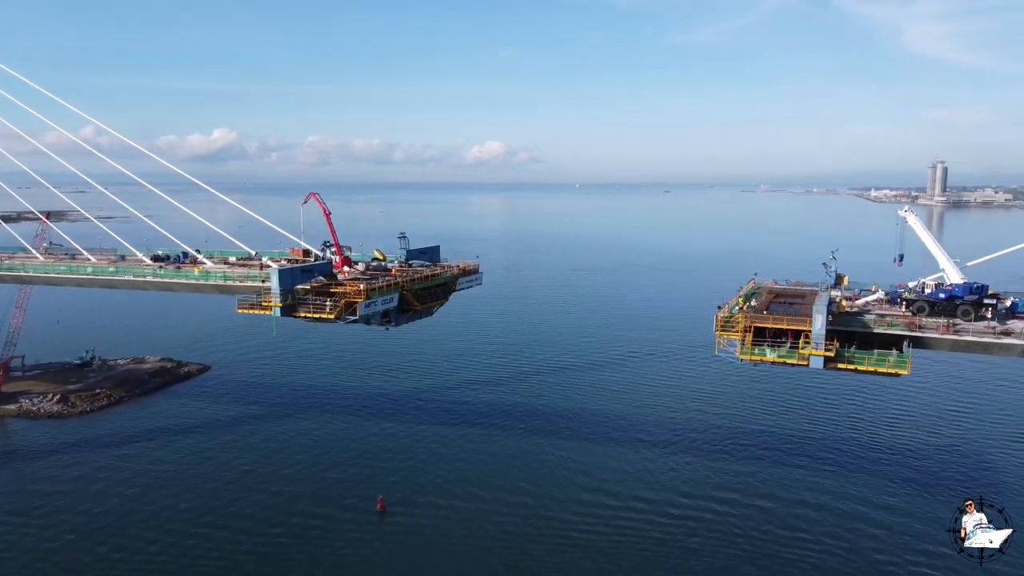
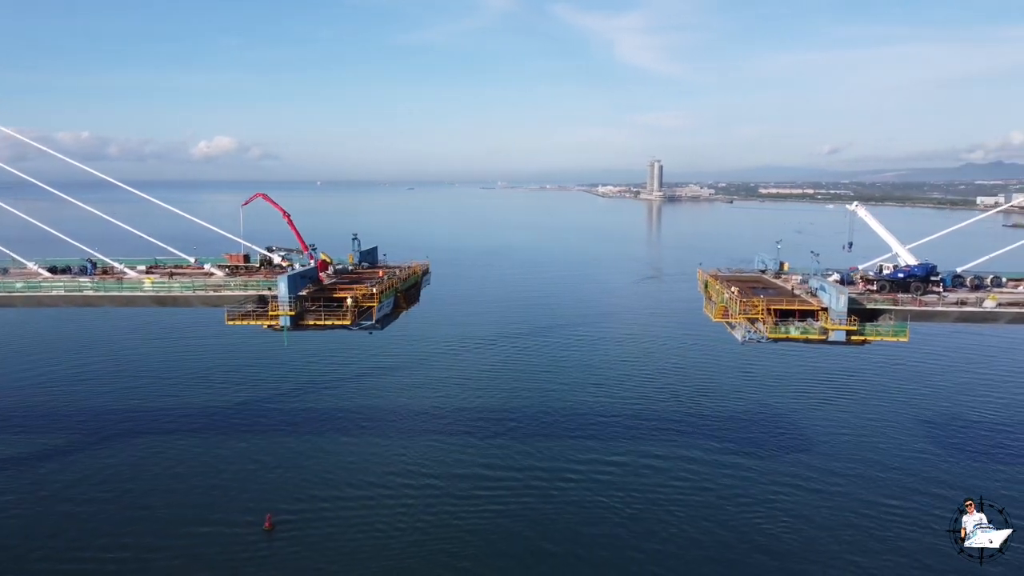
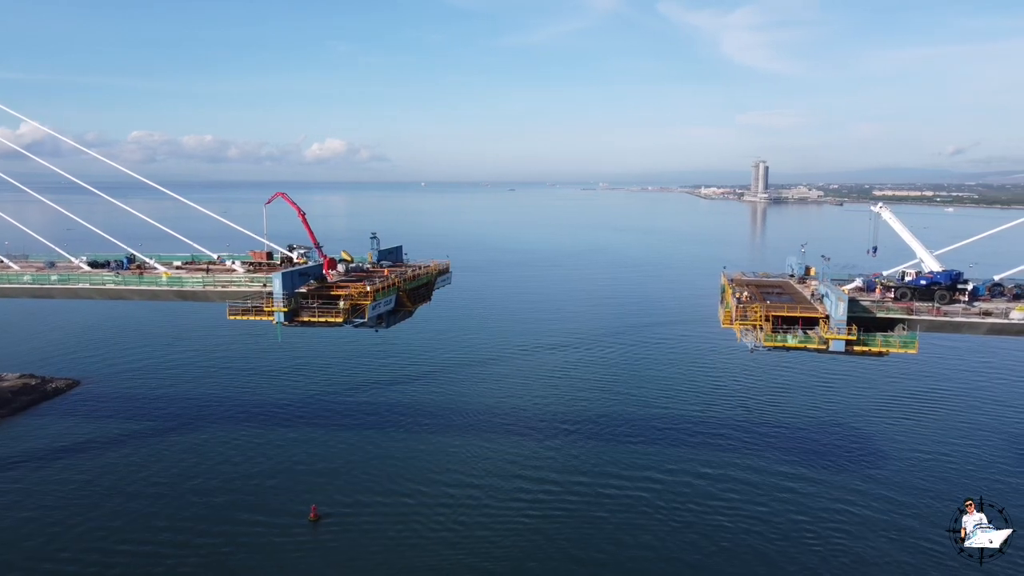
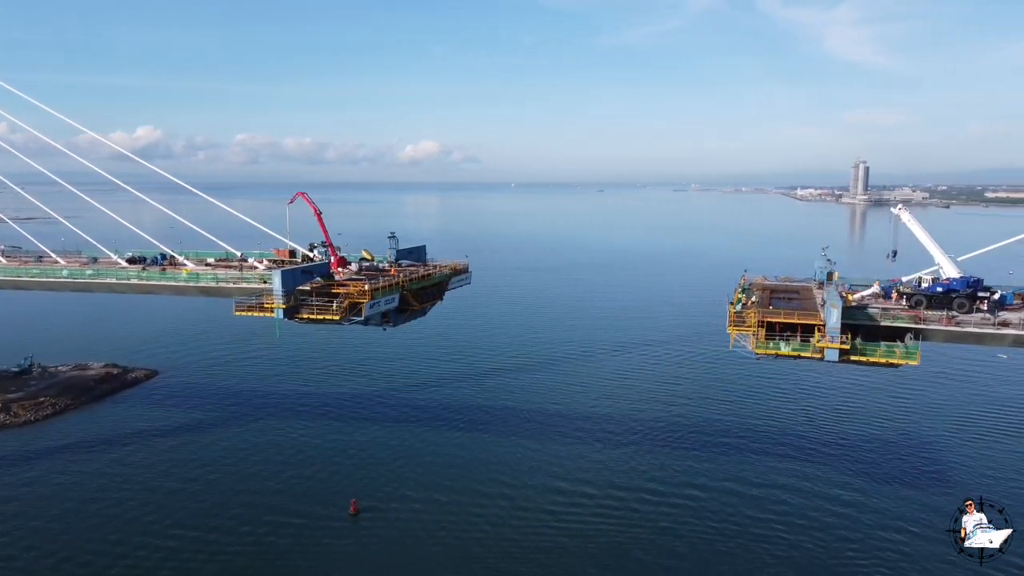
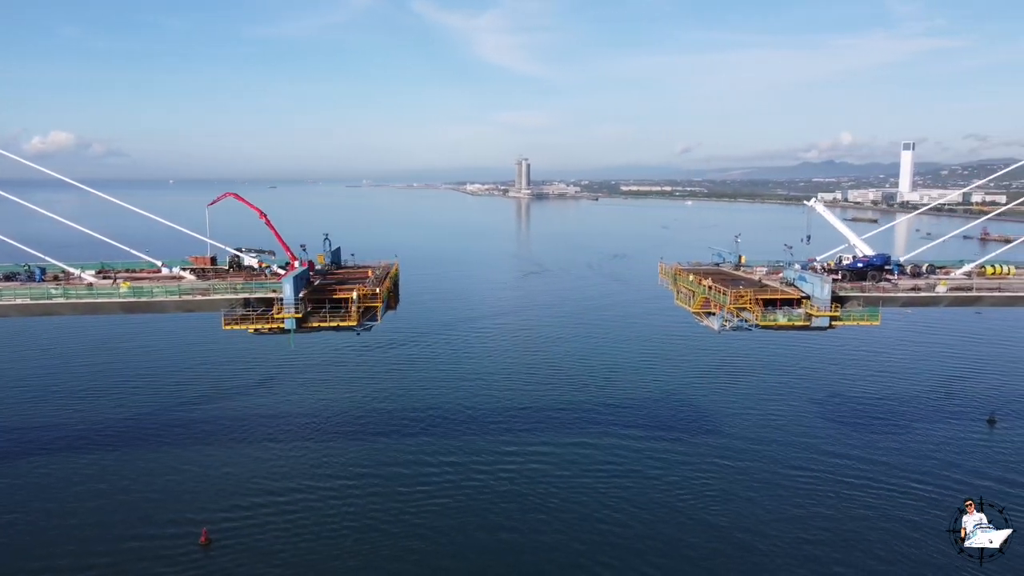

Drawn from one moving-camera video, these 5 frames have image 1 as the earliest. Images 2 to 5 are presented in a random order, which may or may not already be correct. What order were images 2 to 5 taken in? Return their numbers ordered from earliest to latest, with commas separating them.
4, 3, 2, 5
